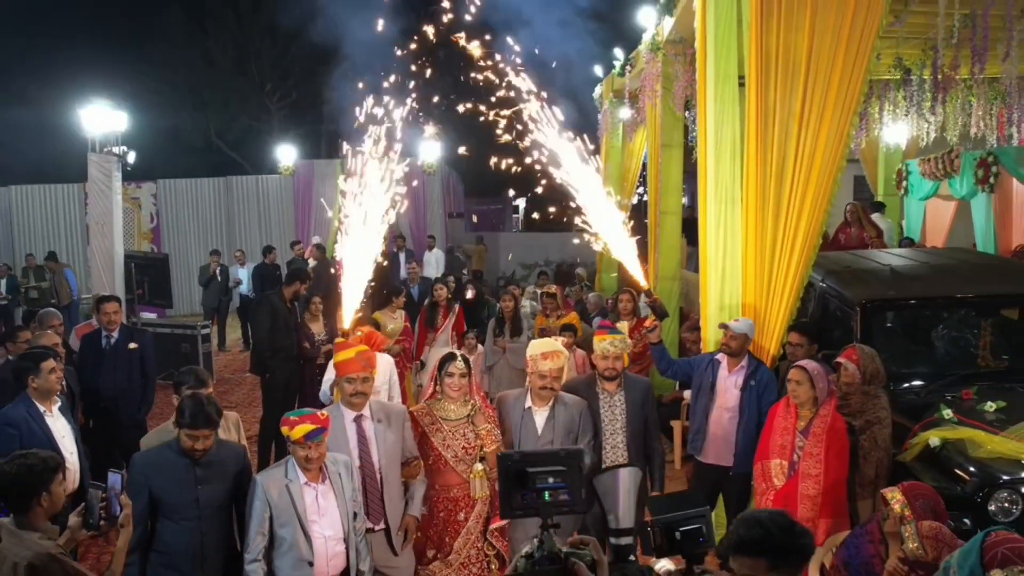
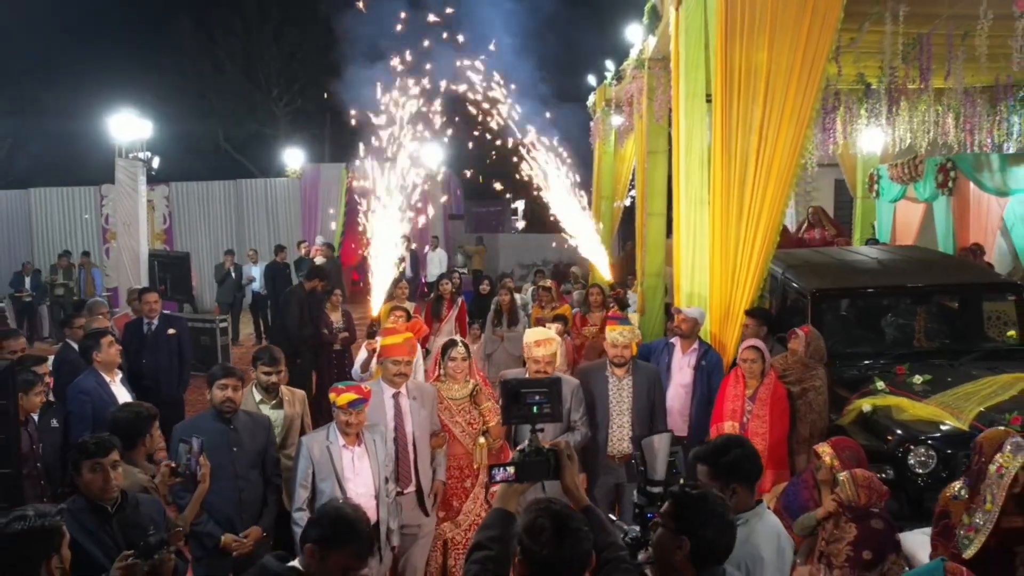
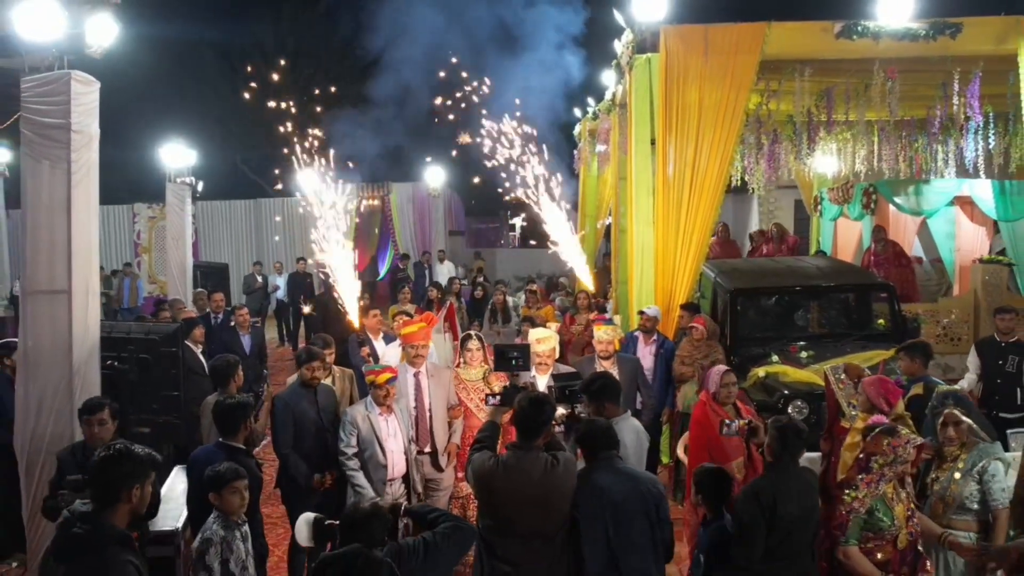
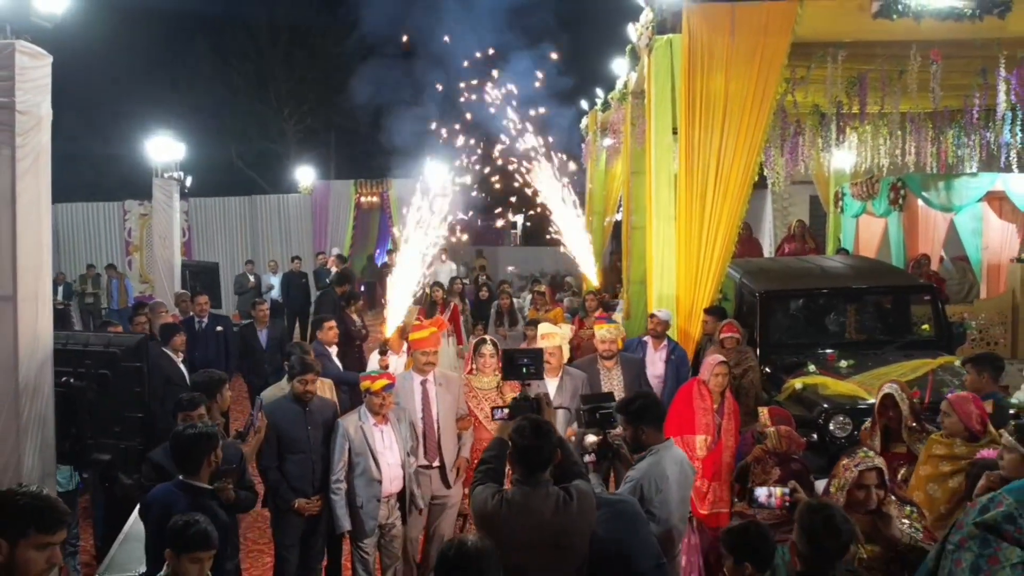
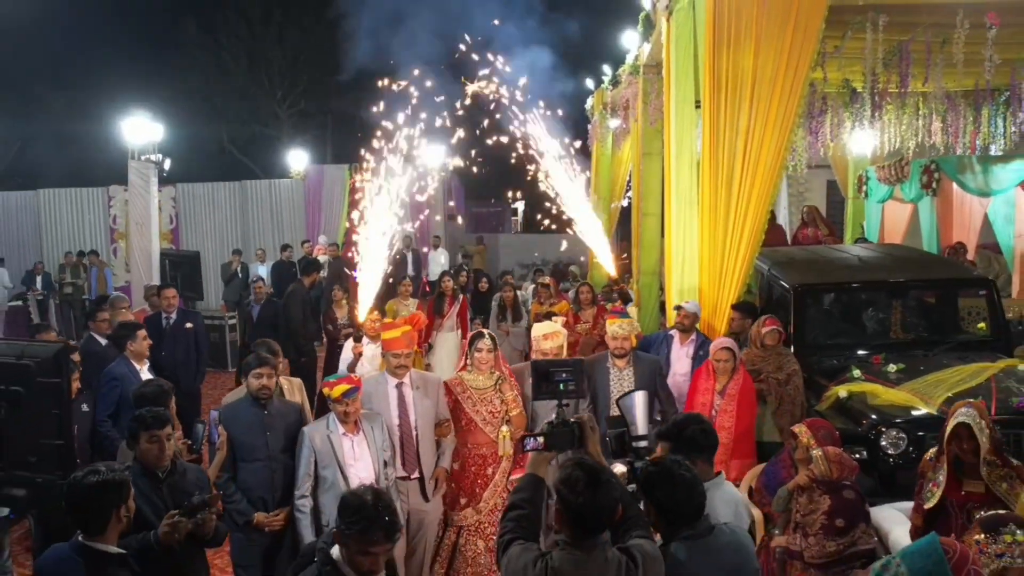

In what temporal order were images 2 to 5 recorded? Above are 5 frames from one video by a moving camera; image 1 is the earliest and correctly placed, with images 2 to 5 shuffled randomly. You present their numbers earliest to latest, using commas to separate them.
2, 5, 4, 3
